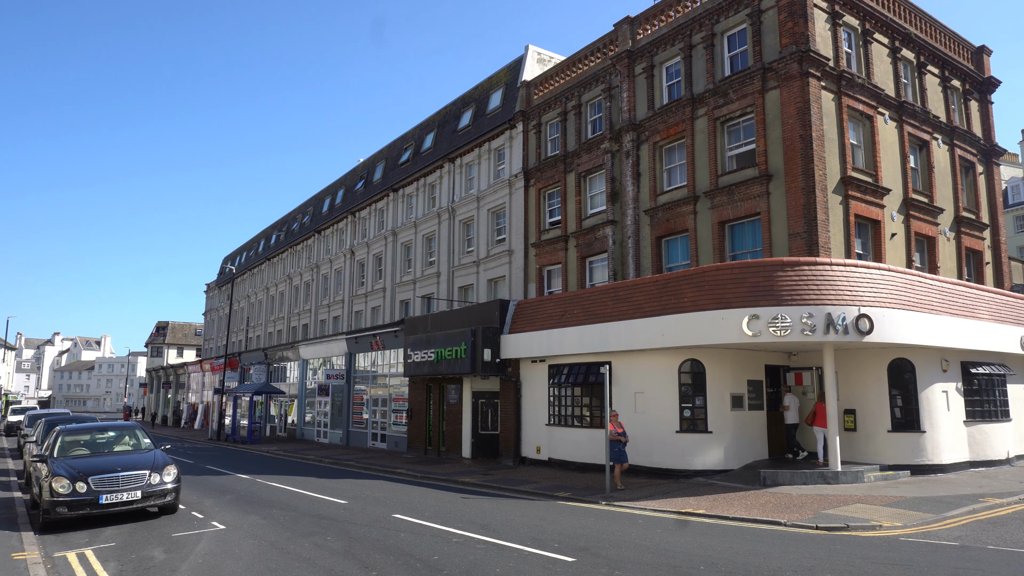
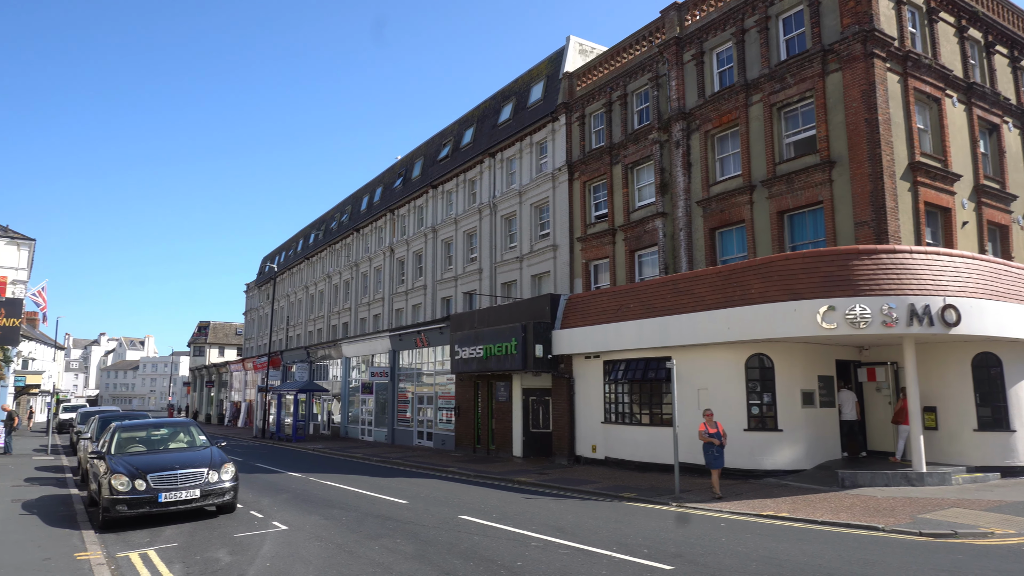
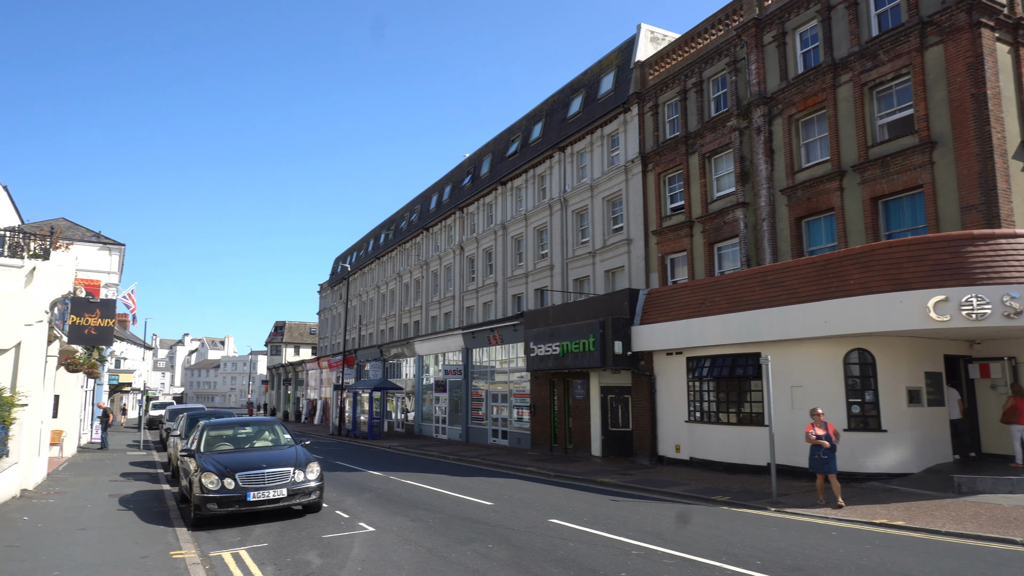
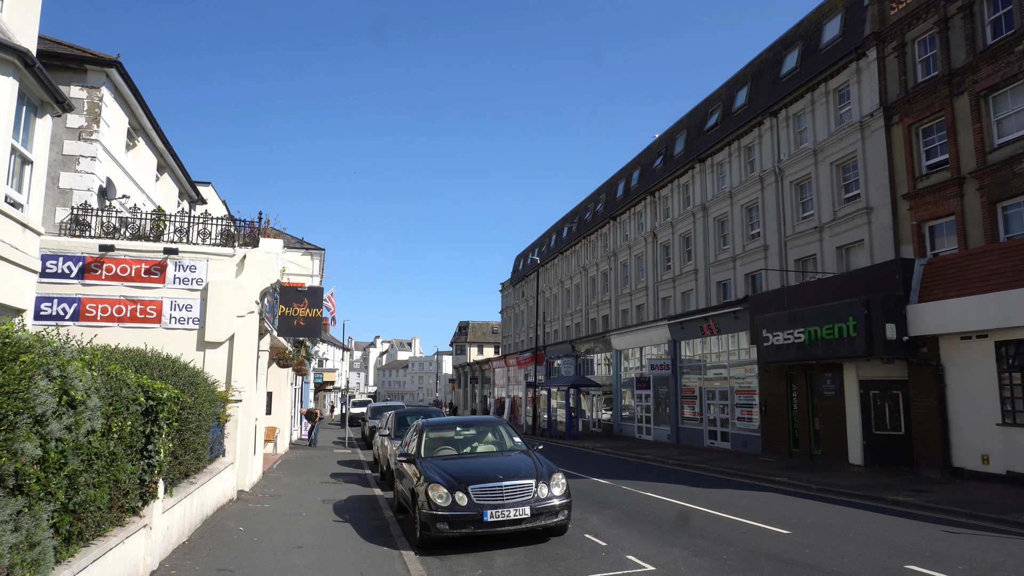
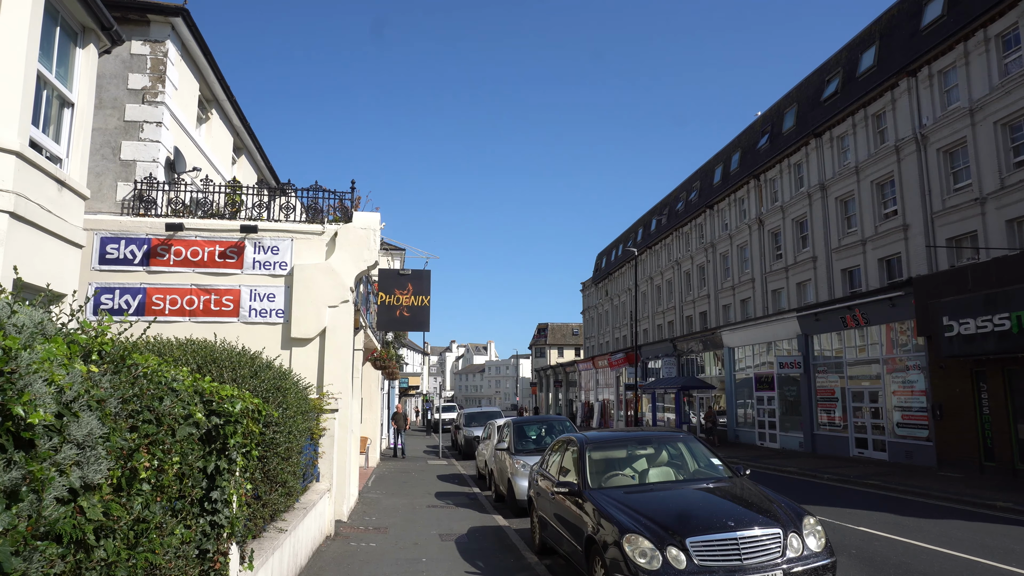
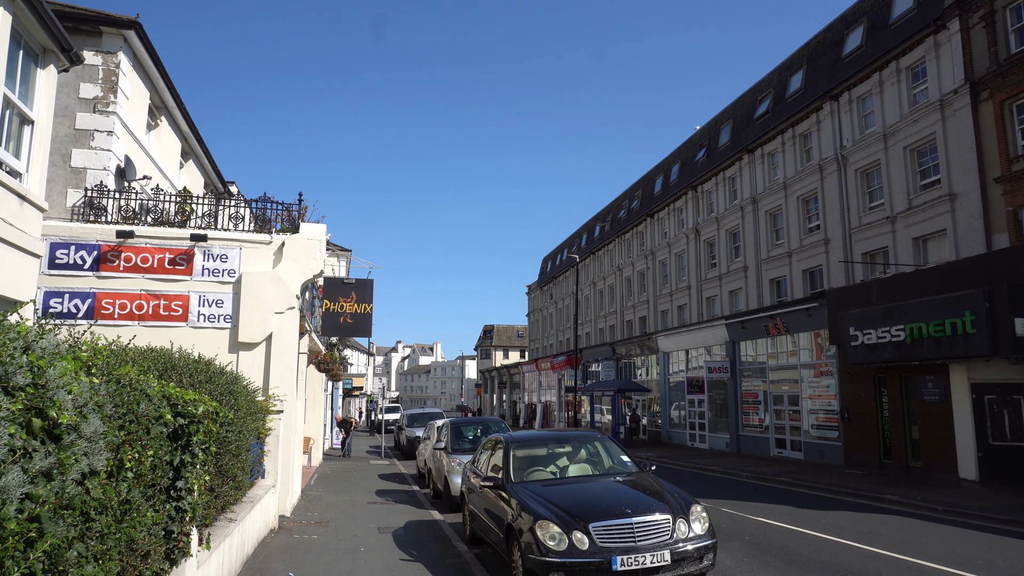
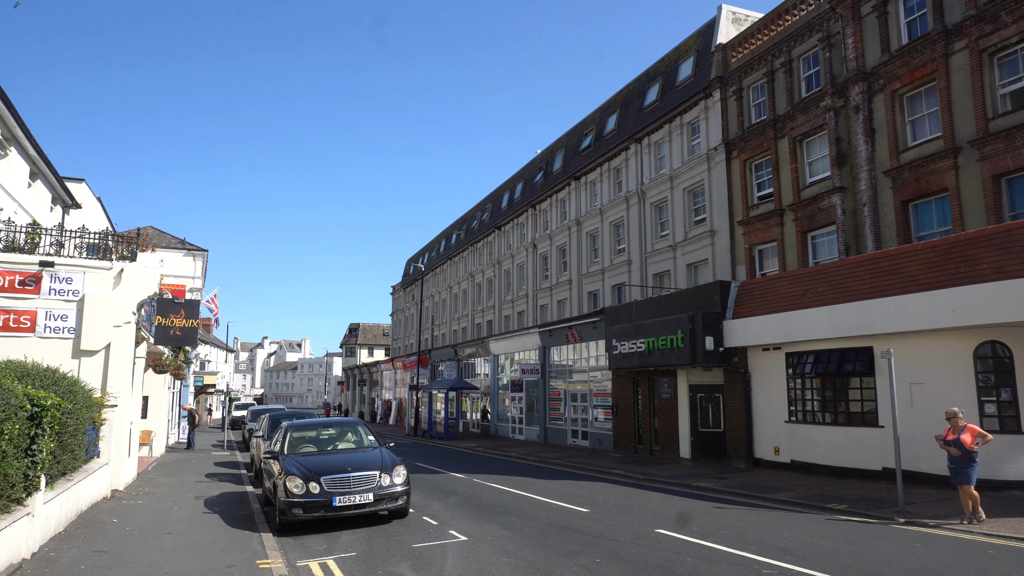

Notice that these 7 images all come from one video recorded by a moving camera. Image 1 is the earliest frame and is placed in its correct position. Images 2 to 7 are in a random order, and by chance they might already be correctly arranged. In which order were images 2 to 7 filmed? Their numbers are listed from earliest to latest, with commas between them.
2, 3, 7, 4, 6, 5
